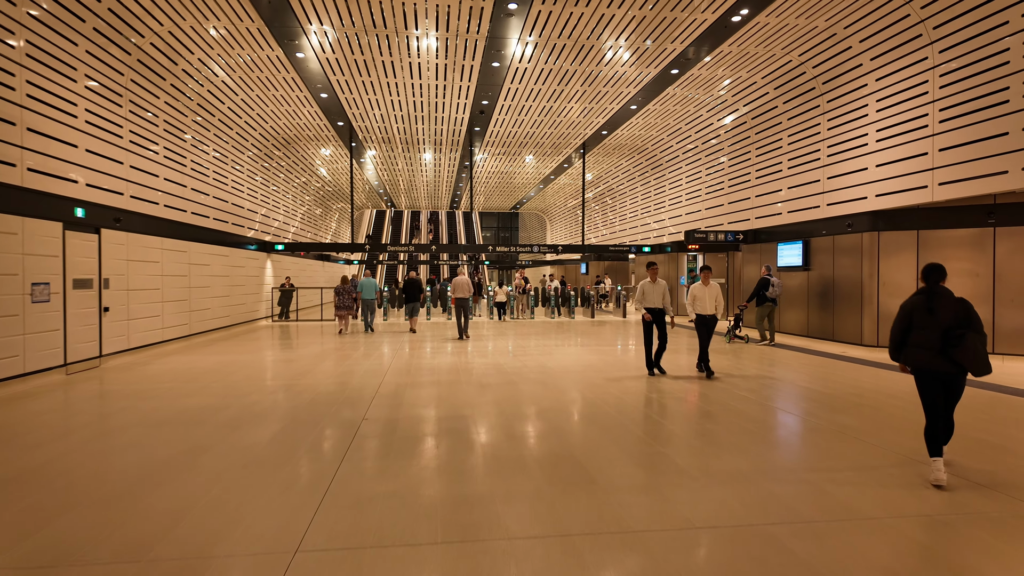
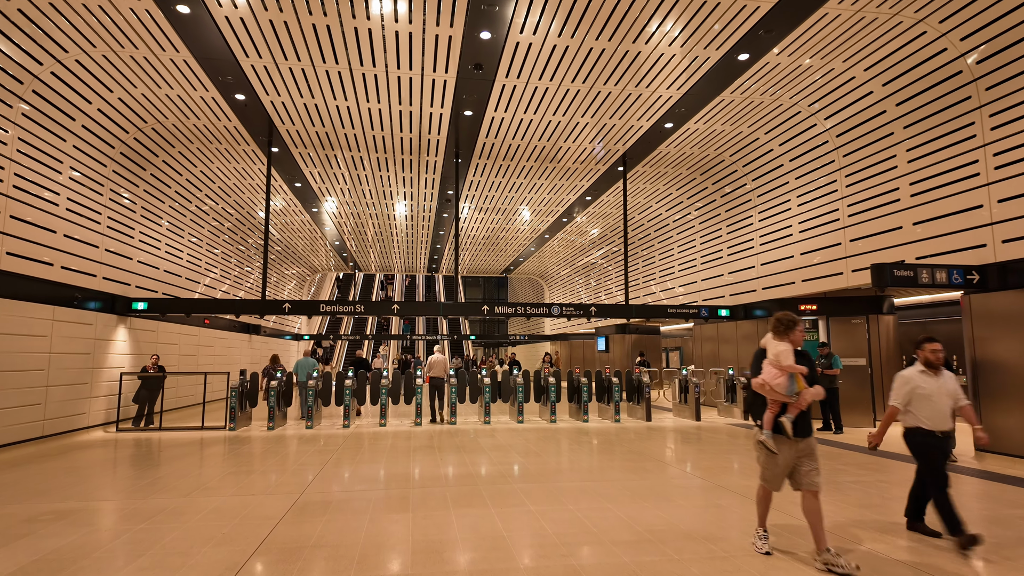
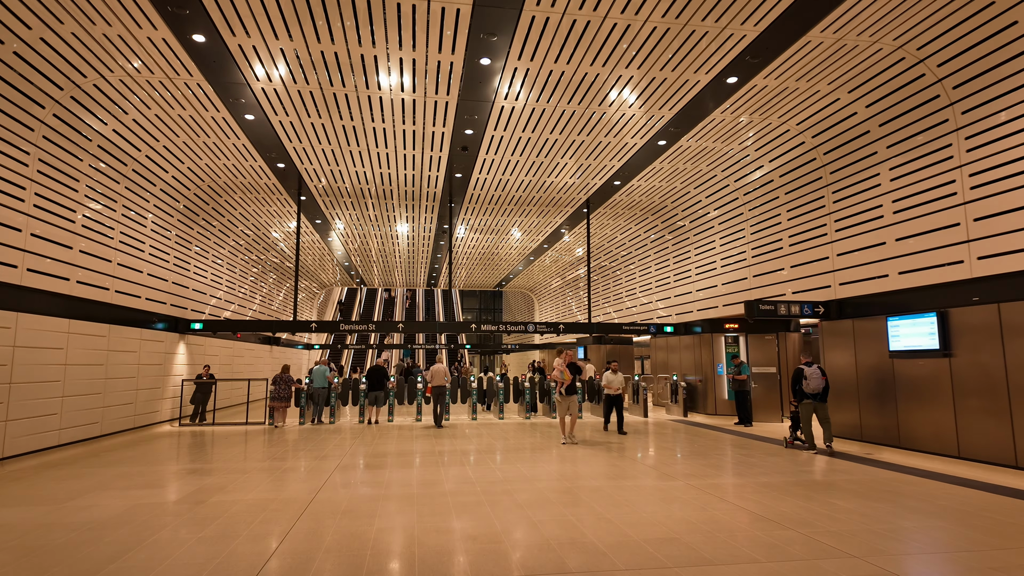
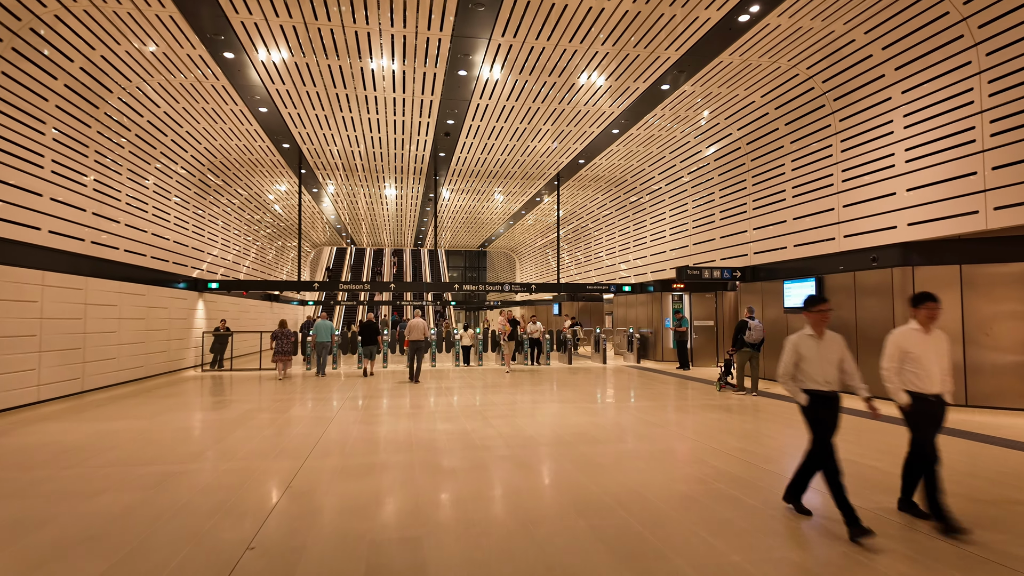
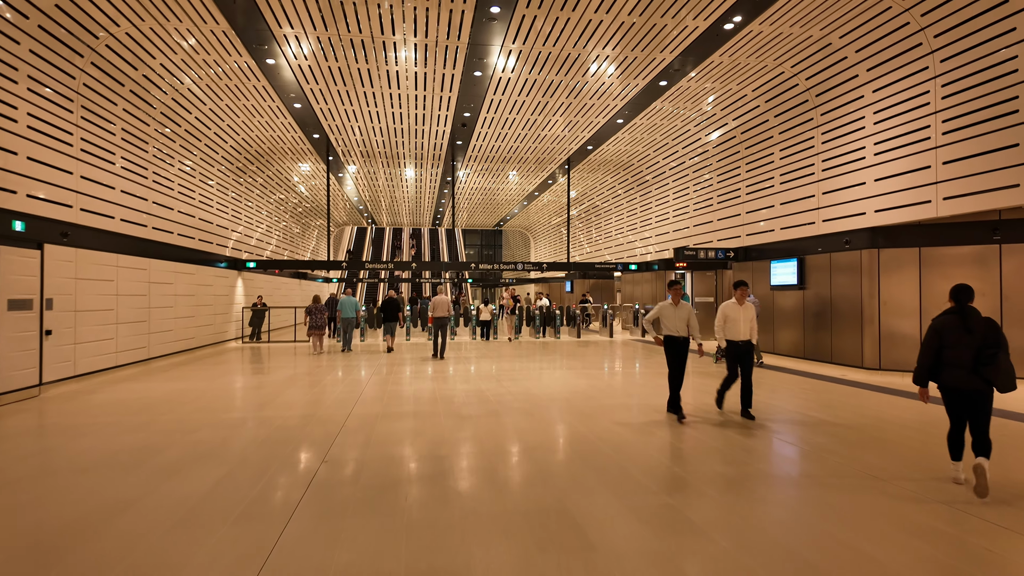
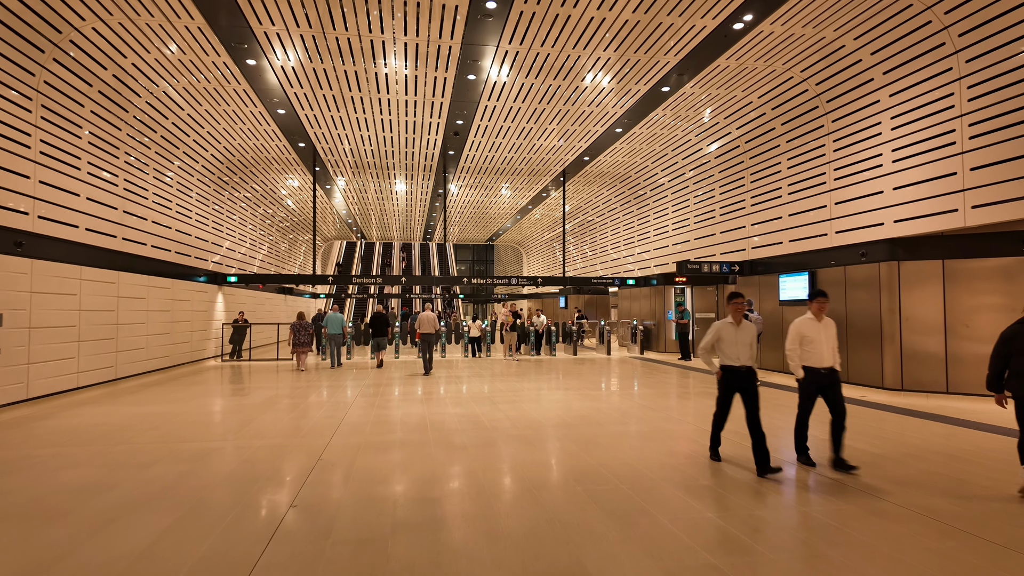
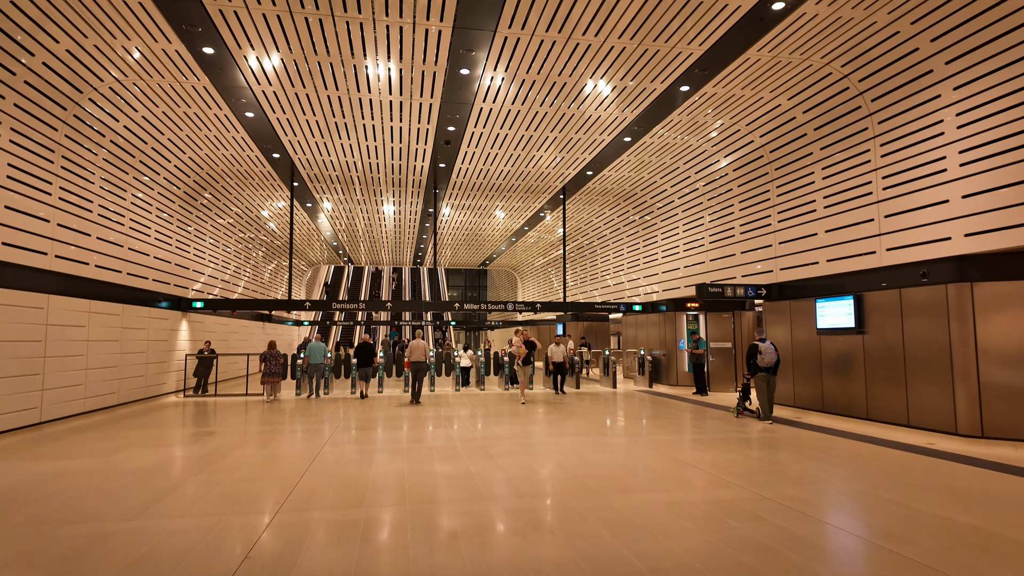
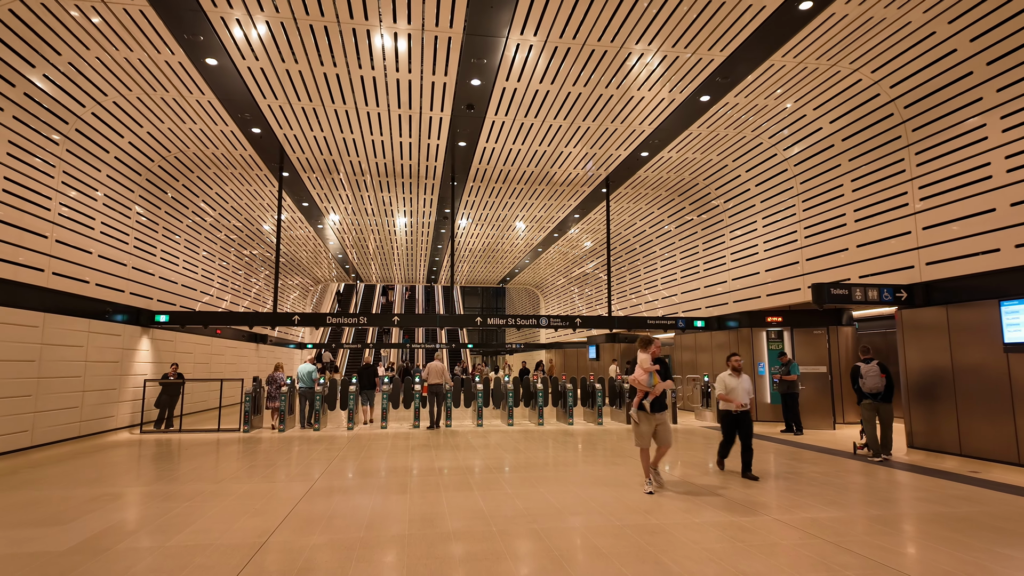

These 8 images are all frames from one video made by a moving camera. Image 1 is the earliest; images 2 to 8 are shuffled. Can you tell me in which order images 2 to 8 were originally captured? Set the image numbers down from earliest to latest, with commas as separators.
5, 6, 4, 7, 3, 8, 2
